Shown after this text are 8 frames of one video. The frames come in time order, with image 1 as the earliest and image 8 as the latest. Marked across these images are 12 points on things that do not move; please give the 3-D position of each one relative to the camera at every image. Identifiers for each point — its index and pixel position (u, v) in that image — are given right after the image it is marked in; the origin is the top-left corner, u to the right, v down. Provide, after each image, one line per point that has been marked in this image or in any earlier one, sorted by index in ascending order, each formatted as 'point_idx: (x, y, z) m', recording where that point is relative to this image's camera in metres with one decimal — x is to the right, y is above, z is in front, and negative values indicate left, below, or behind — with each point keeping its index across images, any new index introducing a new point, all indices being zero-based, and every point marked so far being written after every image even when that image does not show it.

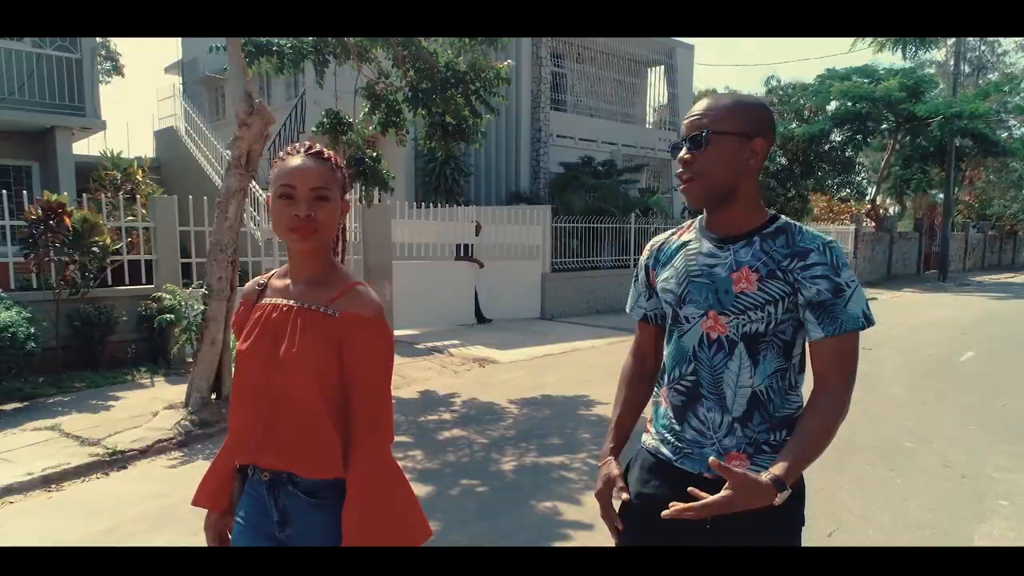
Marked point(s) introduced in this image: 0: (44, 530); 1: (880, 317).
0: (-2.6, -1.3, +3.9) m
1: (+7.1, -0.6, +13.9) m
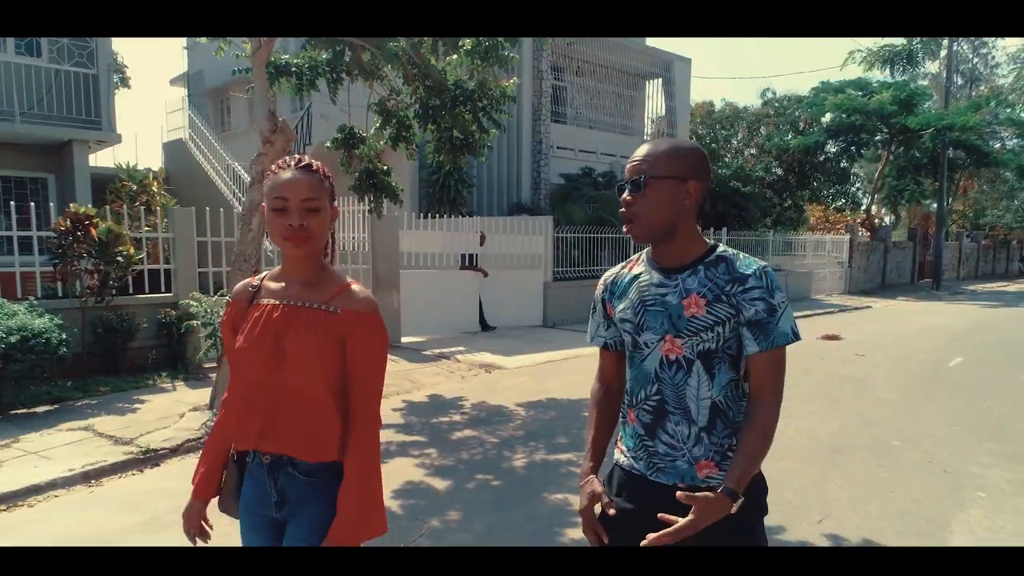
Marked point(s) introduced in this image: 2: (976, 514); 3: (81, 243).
0: (-2.5, -1.4, +4.2) m
1: (+7.2, -0.7, +14.2) m
2: (+2.6, -1.3, +4.1) m
3: (-4.3, +0.5, +7.2) m
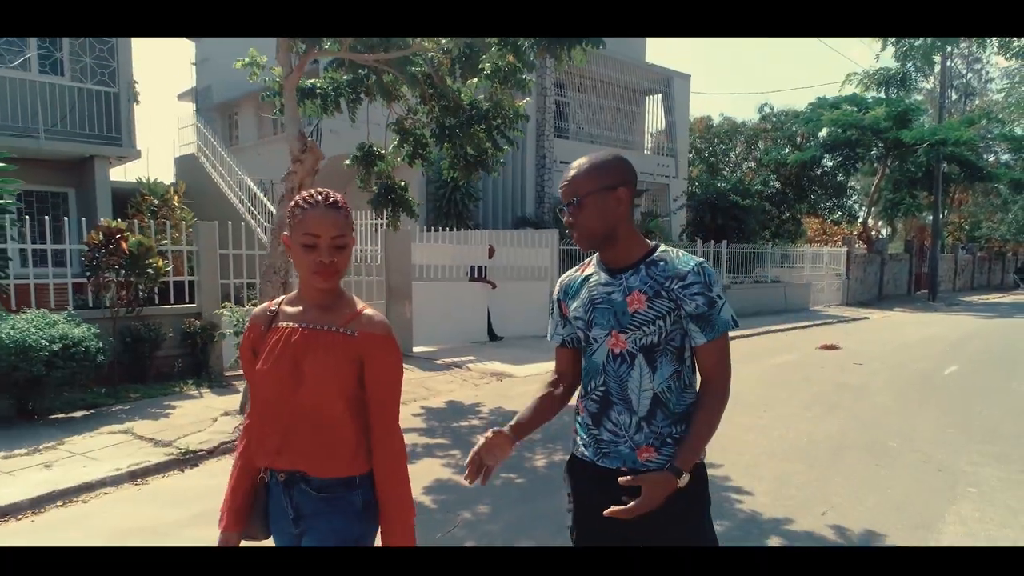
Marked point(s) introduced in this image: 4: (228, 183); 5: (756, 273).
0: (-2.3, -1.4, +4.5) m
1: (+7.3, -0.9, +14.5) m
2: (+2.8, -1.3, +4.4) m
3: (-4.2, +0.3, +7.5) m
4: (-5.9, +2.2, +14.9) m
5: (+6.5, +0.4, +19.0) m
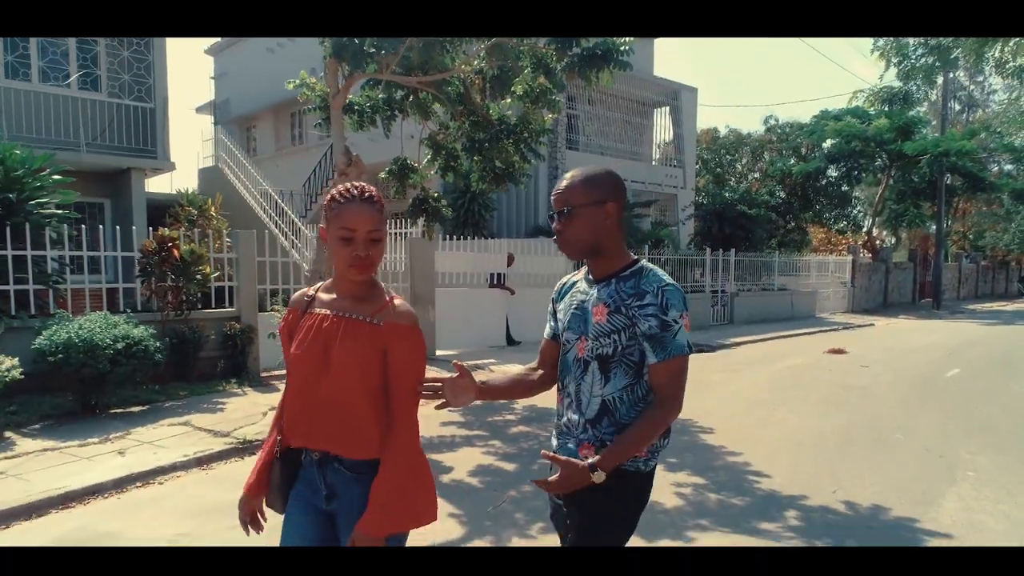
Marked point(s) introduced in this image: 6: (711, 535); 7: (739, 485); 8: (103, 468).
0: (-2.1, -1.4, +5.0) m
1: (+7.6, -1.1, +14.9) m
2: (+3.0, -1.3, +4.8) m
3: (-3.9, +0.3, +8.0) m
4: (-5.6, +2.0, +15.4) m
5: (+6.8, +0.2, +19.5) m
6: (+1.1, -1.3, +3.8) m
7: (+1.5, -1.3, +4.7) m
8: (-3.0, -1.3, +5.2) m
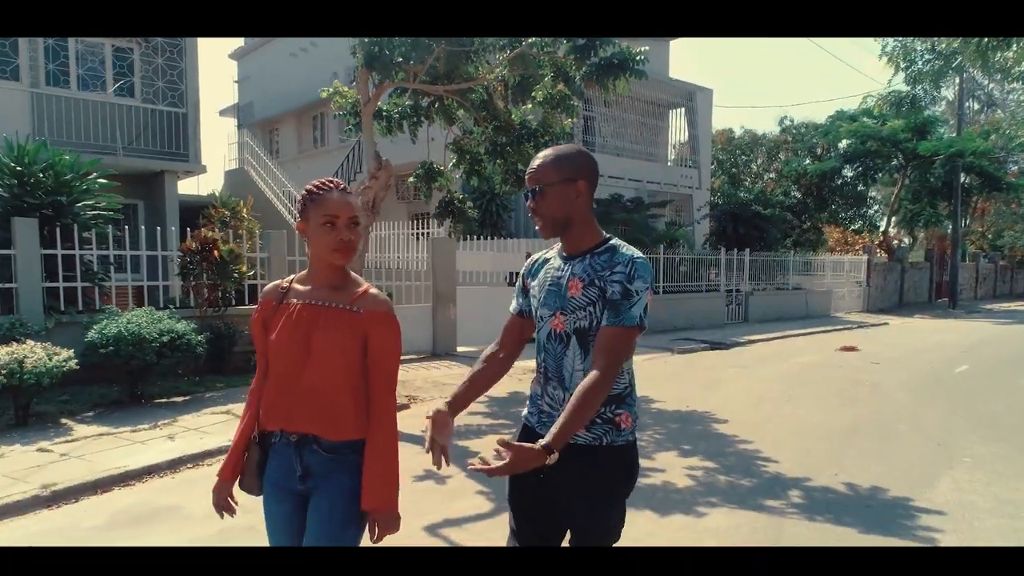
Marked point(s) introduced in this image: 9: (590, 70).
0: (-1.9, -1.4, +5.4) m
1: (+8.0, -1.1, +15.1) m
2: (+3.2, -1.3, +5.1) m
3: (-3.7, +0.3, +8.5) m
4: (-5.2, +2.1, +15.9) m
5: (+7.3, +0.2, +19.7) m
6: (+1.2, -1.3, +4.2) m
7: (+1.6, -1.3, +5.0) m
8: (-2.8, -1.3, +5.6) m
9: (+0.9, +2.2, +7.5) m
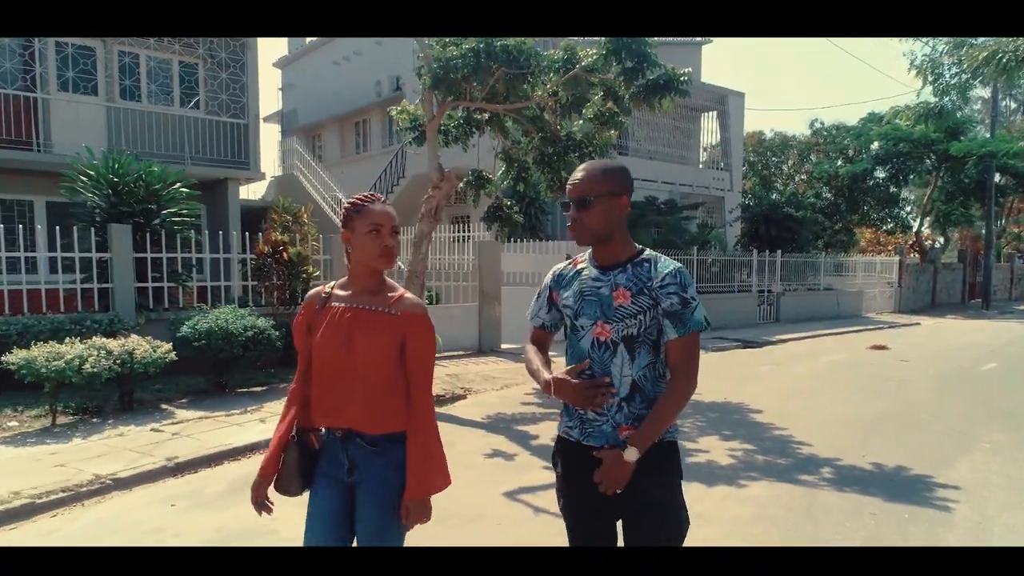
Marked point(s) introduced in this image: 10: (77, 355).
0: (-1.4, -1.4, +6.1) m
1: (+8.8, -1.1, +15.5) m
2: (+3.7, -1.3, +5.6) m
3: (-3.1, +0.3, +9.2) m
4: (-4.3, +2.1, +16.7) m
5: (+8.3, +0.2, +20.0) m
6: (+1.6, -1.3, +4.7) m
7: (+2.1, -1.3, +5.6) m
8: (-2.3, -1.3, +6.4) m
9: (+1.4, +2.2, +8.1) m
10: (-3.9, -0.6, +6.4) m
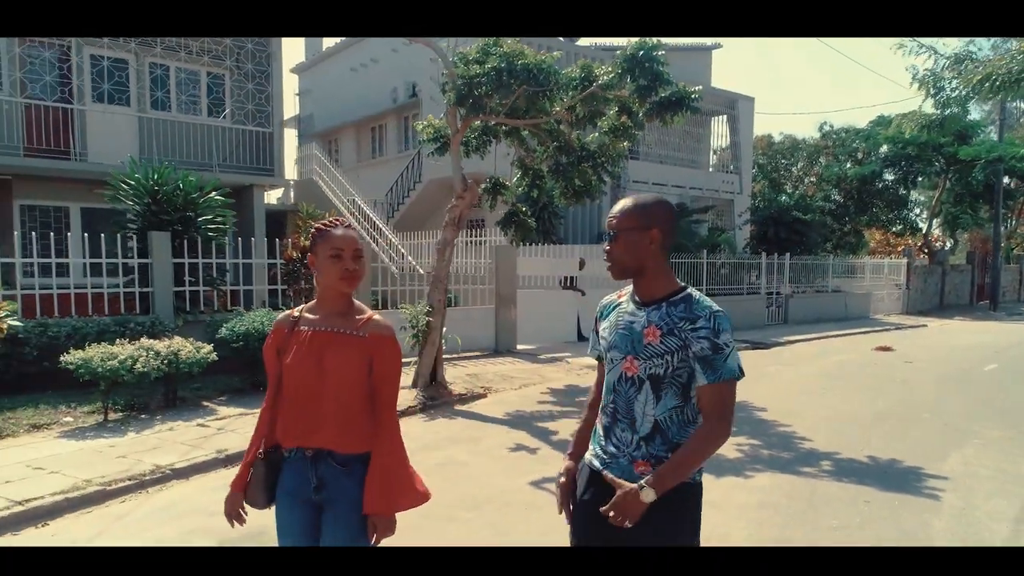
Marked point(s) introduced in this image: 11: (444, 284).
0: (-1.2, -1.5, +6.5) m
1: (+9.1, -1.1, +15.8) m
2: (+3.9, -1.4, +6.0) m
3: (-2.8, +0.3, +9.7) m
4: (-4.0, +2.0, +17.2) m
5: (+8.7, +0.1, +20.3) m
6: (+1.8, -1.3, +5.2) m
7: (+2.3, -1.3, +6.0) m
8: (-2.1, -1.3, +6.8) m
9: (+1.7, +2.1, +8.5) m
10: (-3.7, -0.7, +6.9) m
11: (-0.8, 0.0, +8.4) m
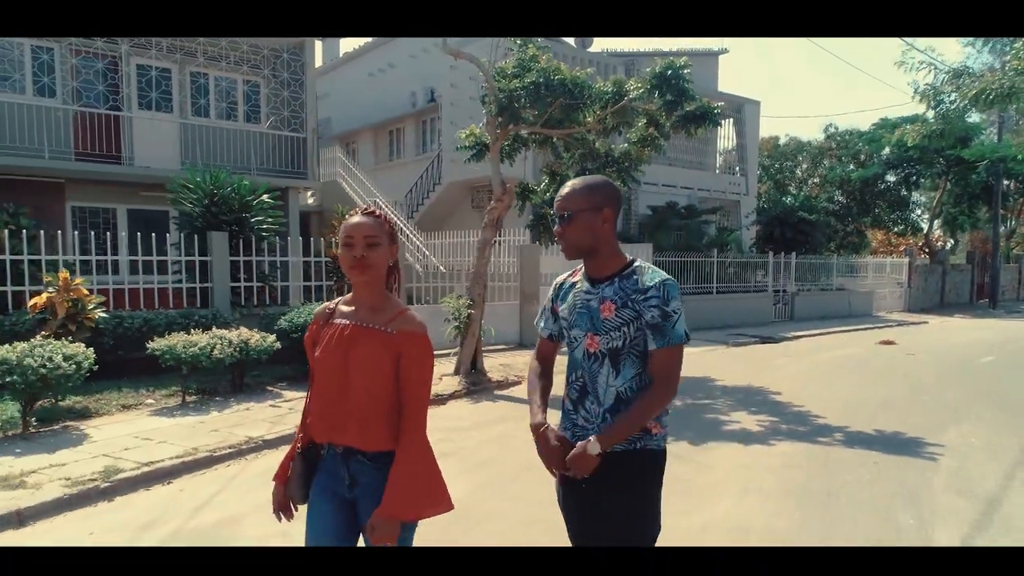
0: (-0.8, -1.4, +7.3) m
1: (+9.6, -1.1, +16.5) m
2: (+4.3, -1.3, +6.7) m
3: (-2.4, +0.3, +10.5) m
4: (-3.5, +2.1, +17.9) m
5: (+9.1, +0.2, +21.1) m
6: (+2.2, -1.3, +5.9) m
7: (+2.7, -1.3, +6.7) m
8: (-1.7, -1.3, +7.6) m
9: (+2.1, +2.2, +9.3) m
10: (-3.3, -0.6, +7.7) m
11: (-0.4, +0.1, +9.2) m
